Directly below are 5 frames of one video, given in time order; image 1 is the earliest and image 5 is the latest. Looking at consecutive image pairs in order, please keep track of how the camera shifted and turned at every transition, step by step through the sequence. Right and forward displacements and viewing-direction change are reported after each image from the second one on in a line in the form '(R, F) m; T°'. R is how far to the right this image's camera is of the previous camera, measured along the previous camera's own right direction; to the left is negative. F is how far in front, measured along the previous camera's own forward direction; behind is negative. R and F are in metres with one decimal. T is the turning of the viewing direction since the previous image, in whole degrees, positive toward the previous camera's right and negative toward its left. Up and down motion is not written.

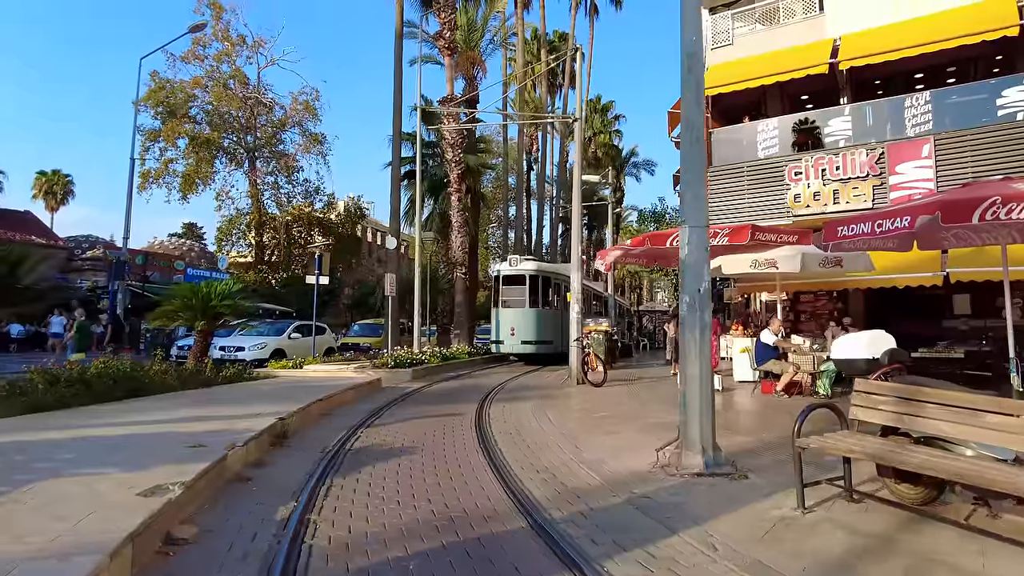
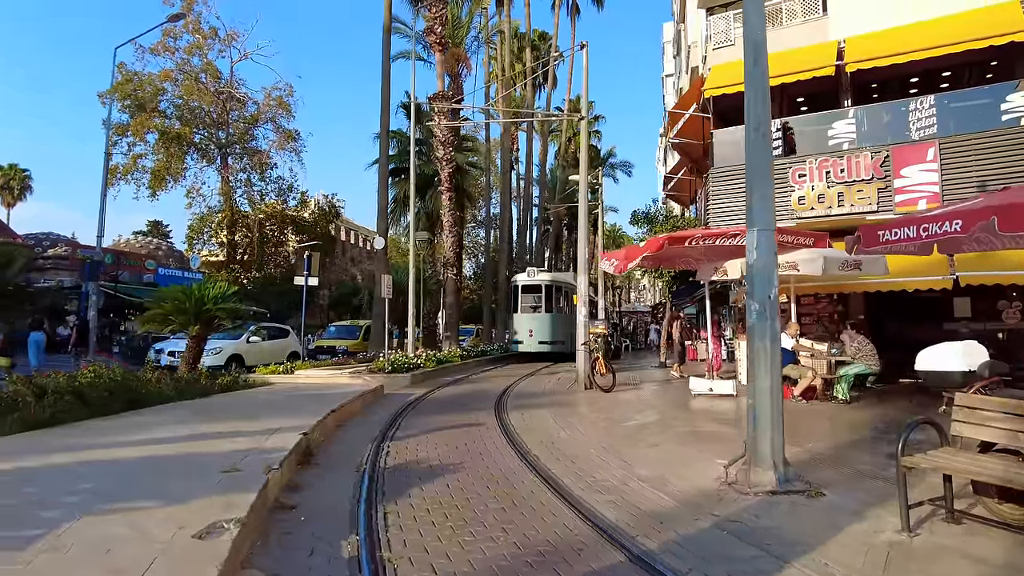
(-0.8, +0.5) m; +3°
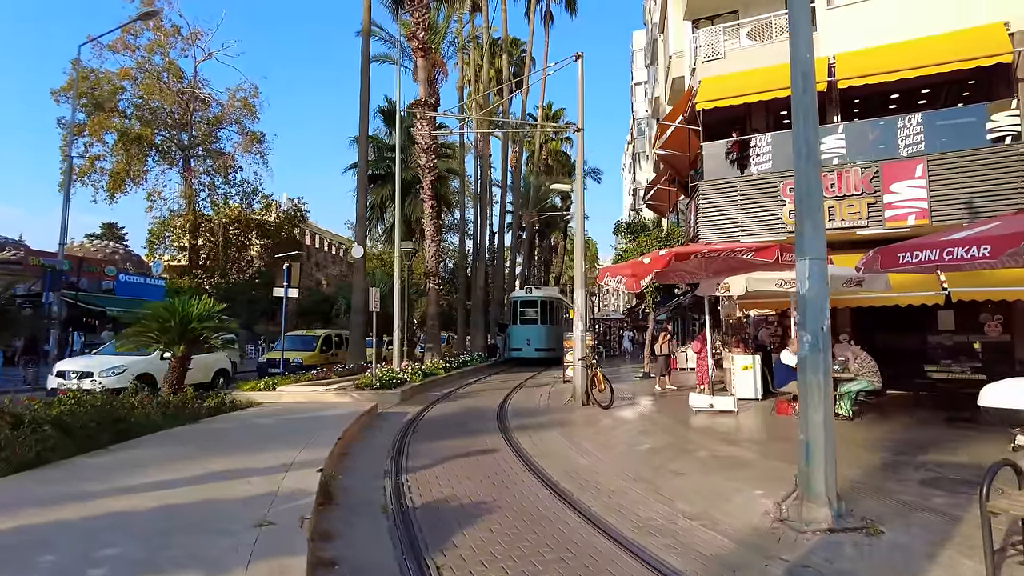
(-0.7, +0.4) m; +3°
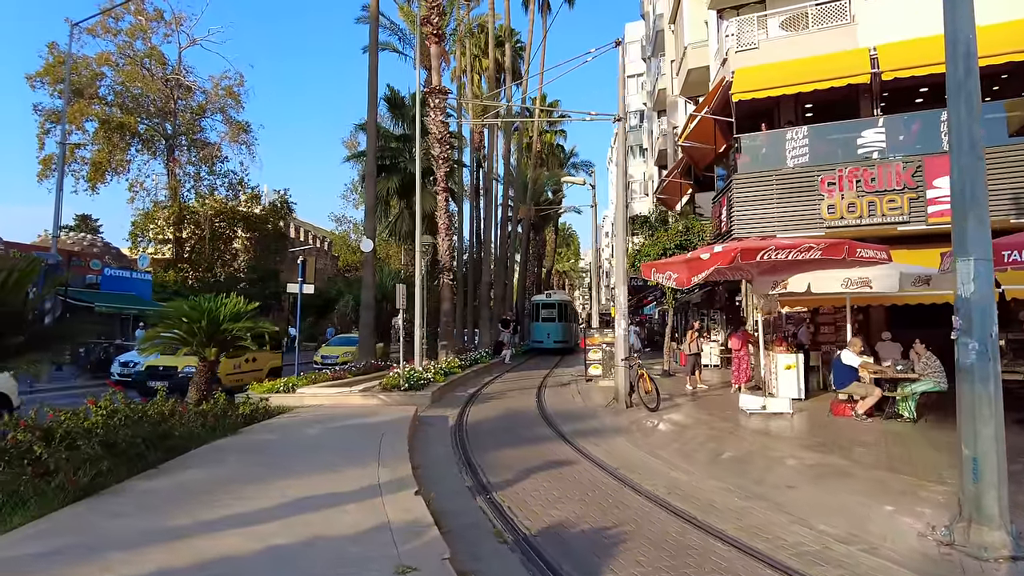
(-1.4, +0.7) m; +2°
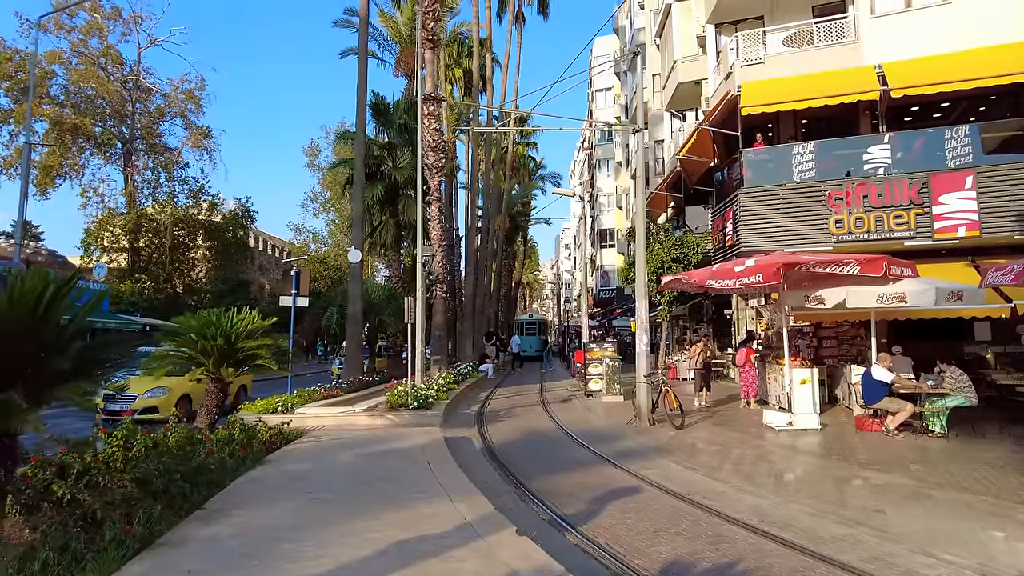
(-1.4, +0.6) m; +4°
